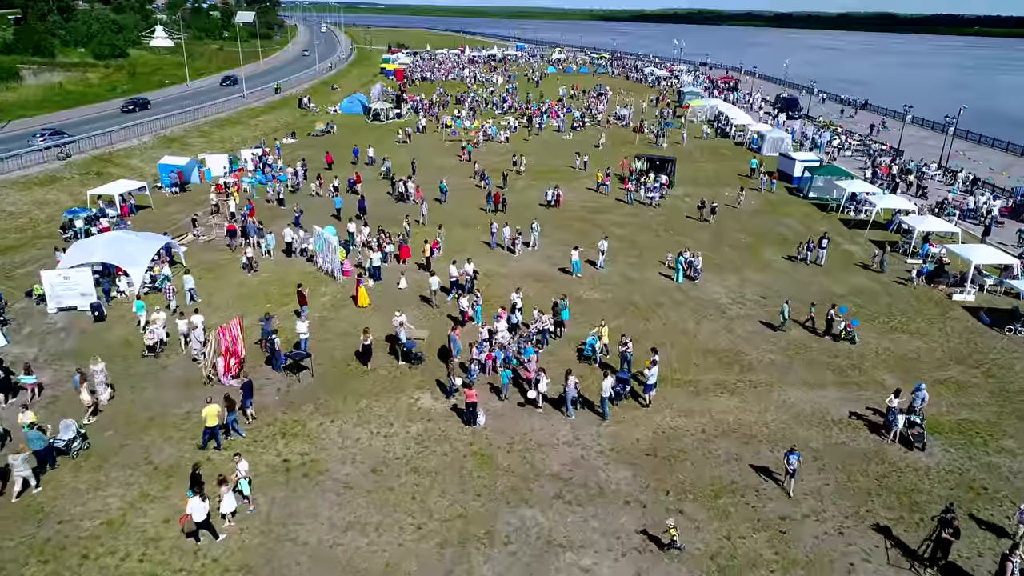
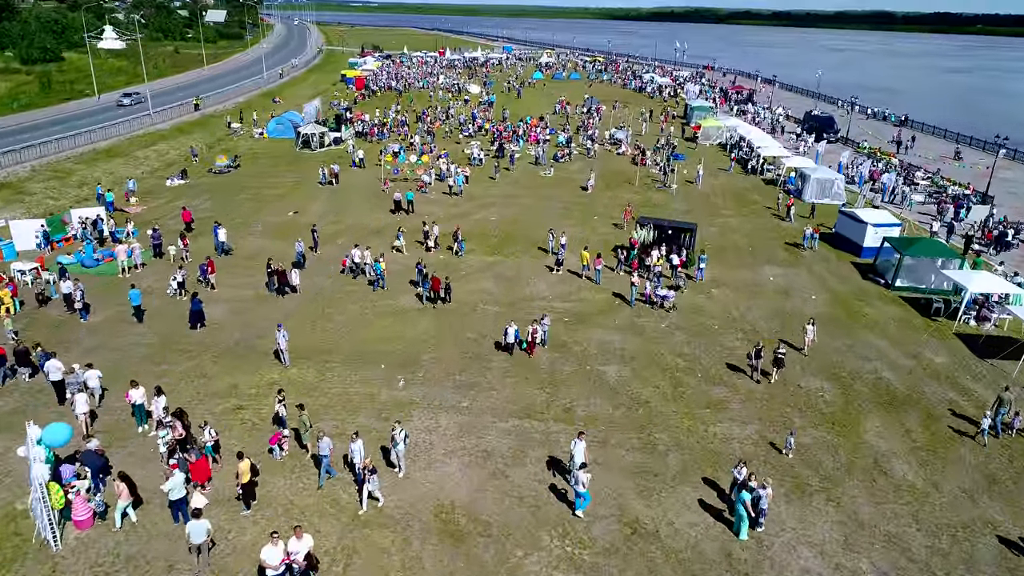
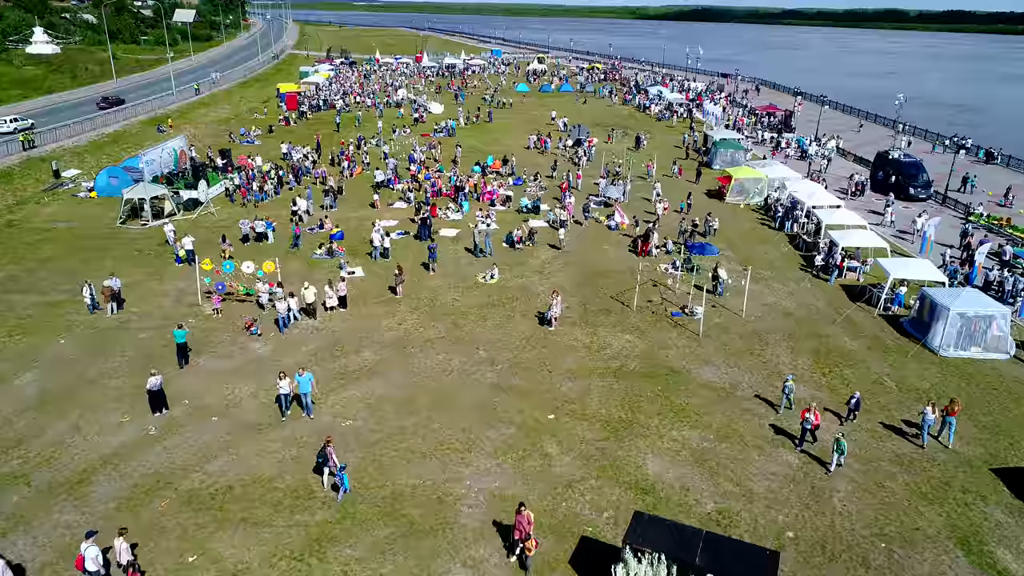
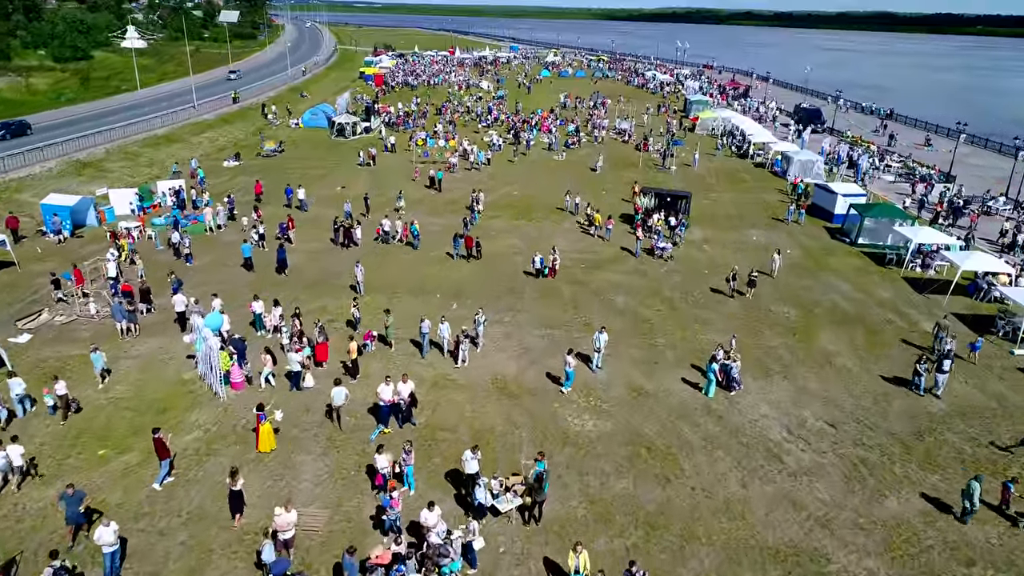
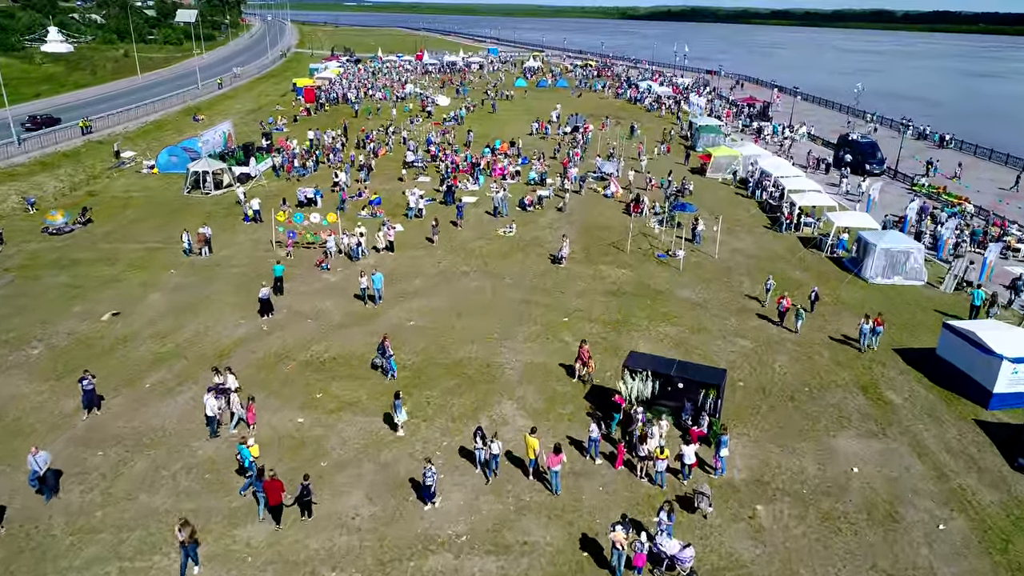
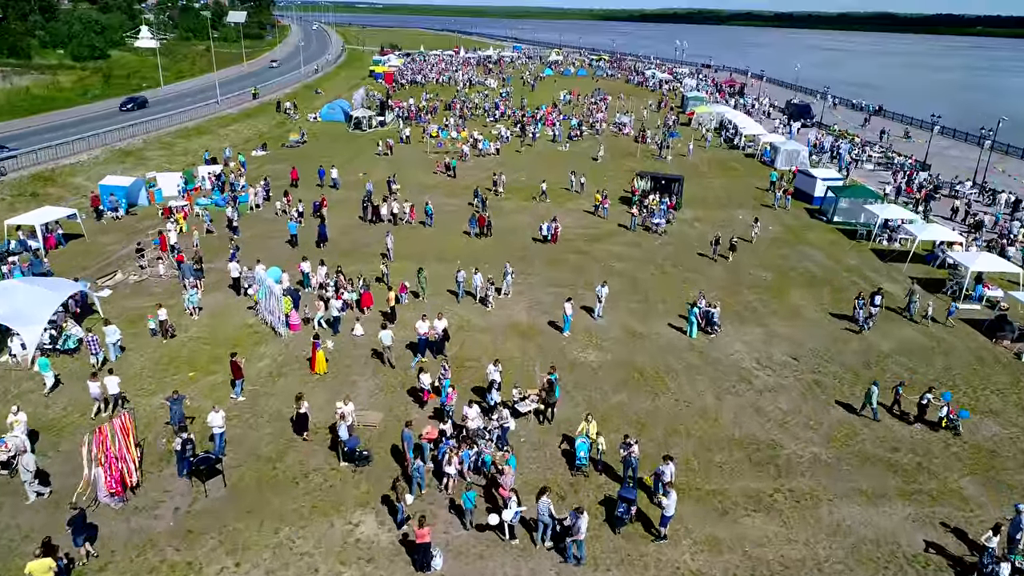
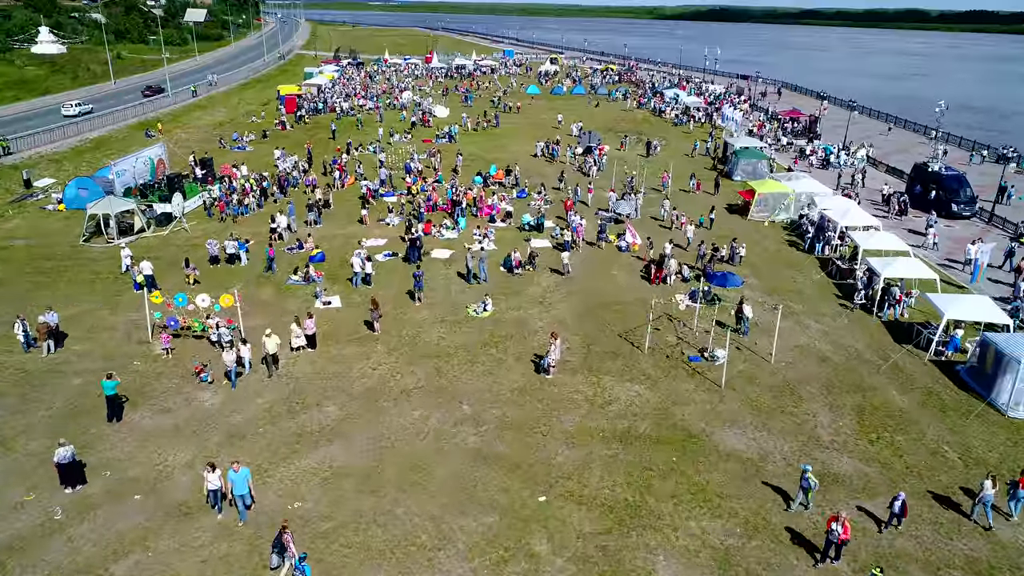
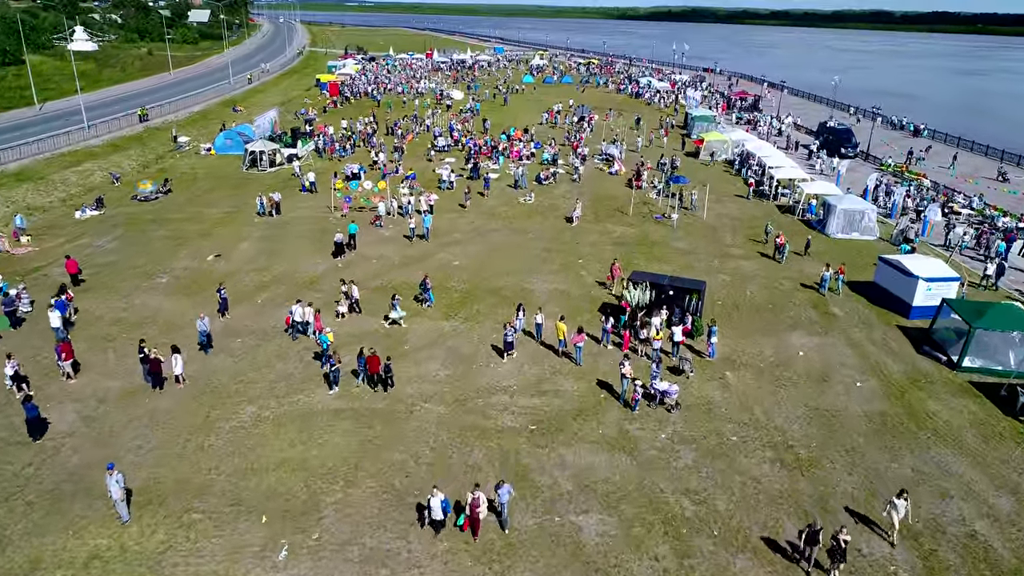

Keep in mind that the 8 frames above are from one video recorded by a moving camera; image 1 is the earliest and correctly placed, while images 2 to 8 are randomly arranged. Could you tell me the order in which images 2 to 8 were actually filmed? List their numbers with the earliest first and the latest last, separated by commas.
6, 4, 2, 8, 5, 3, 7
